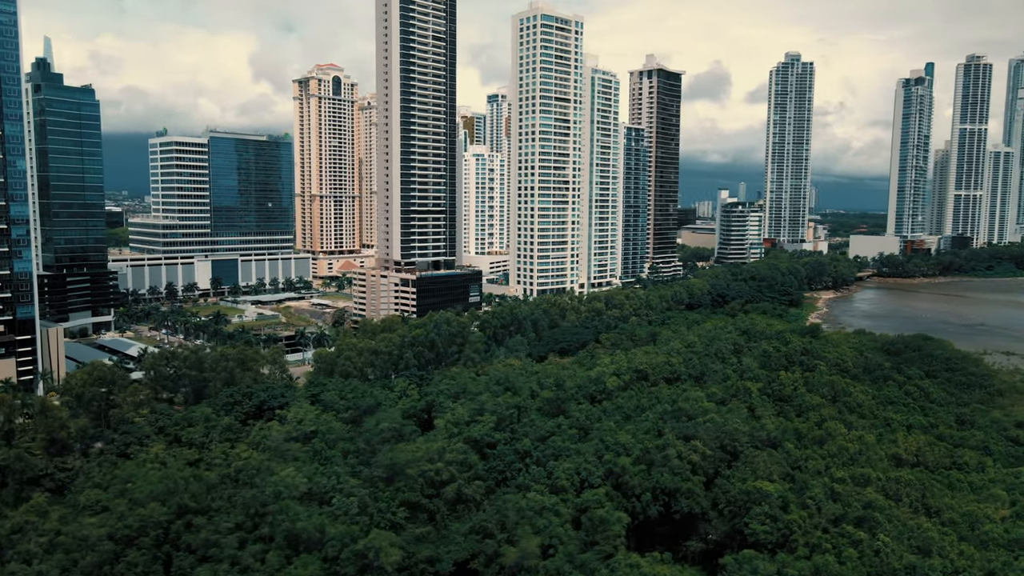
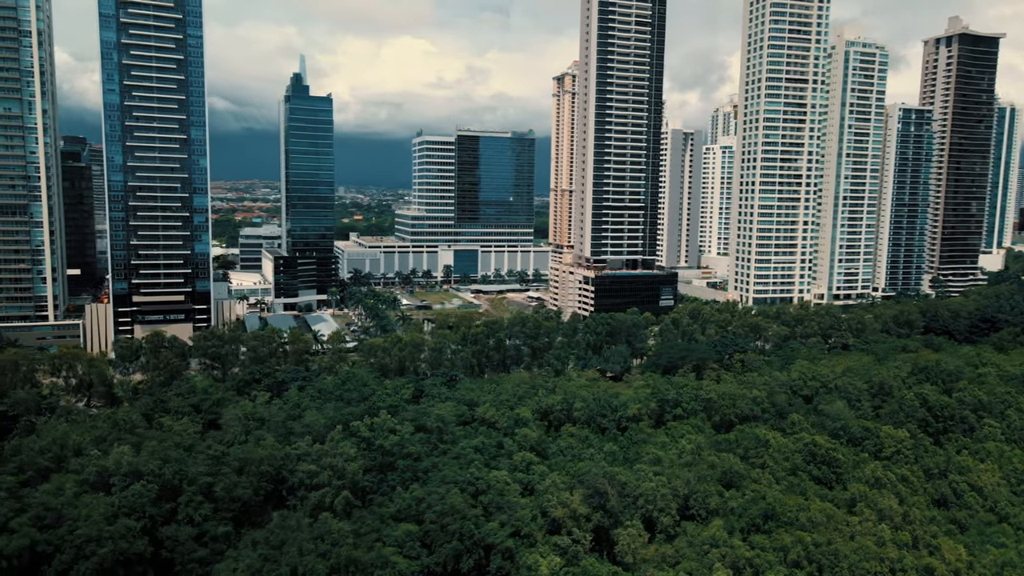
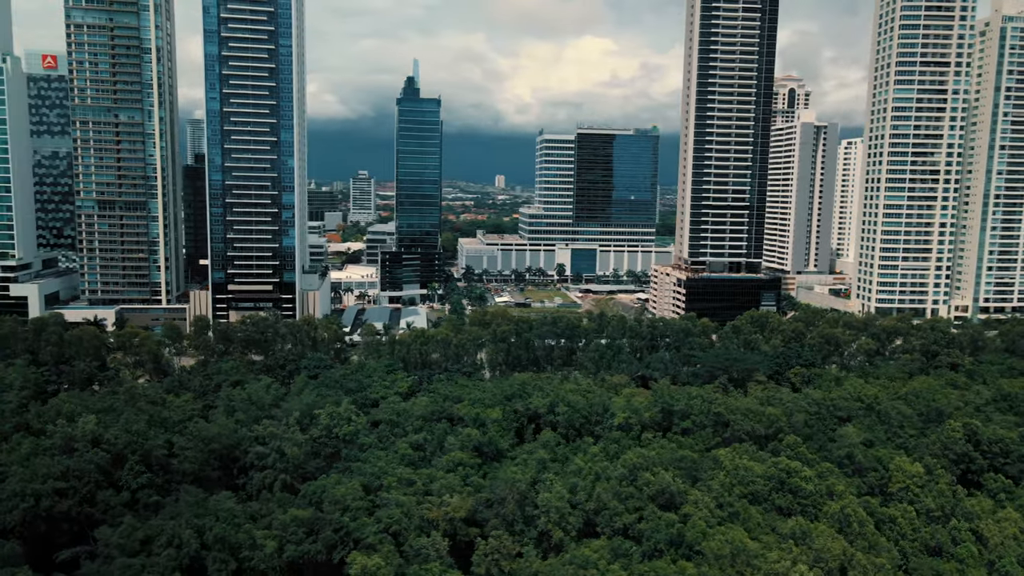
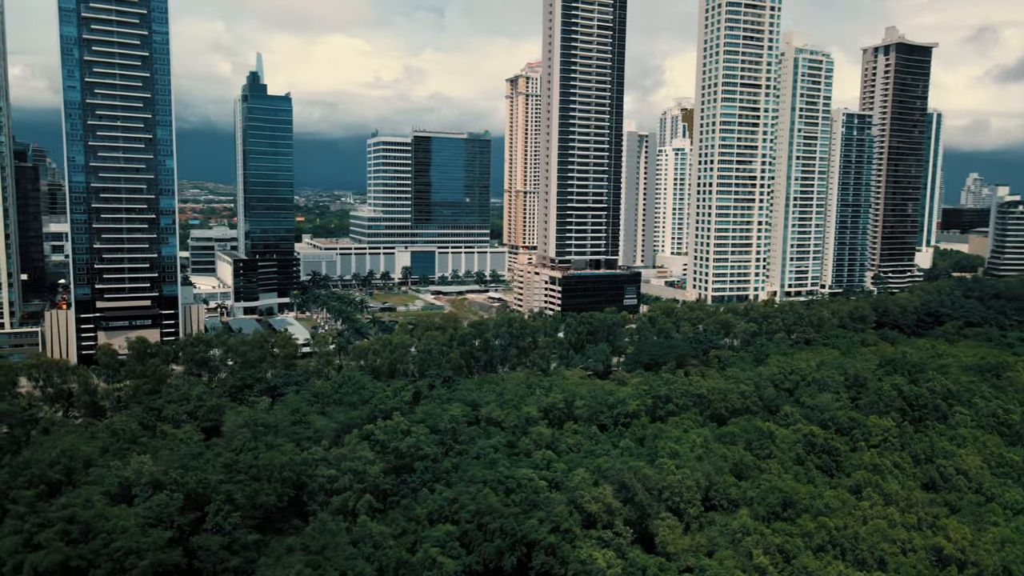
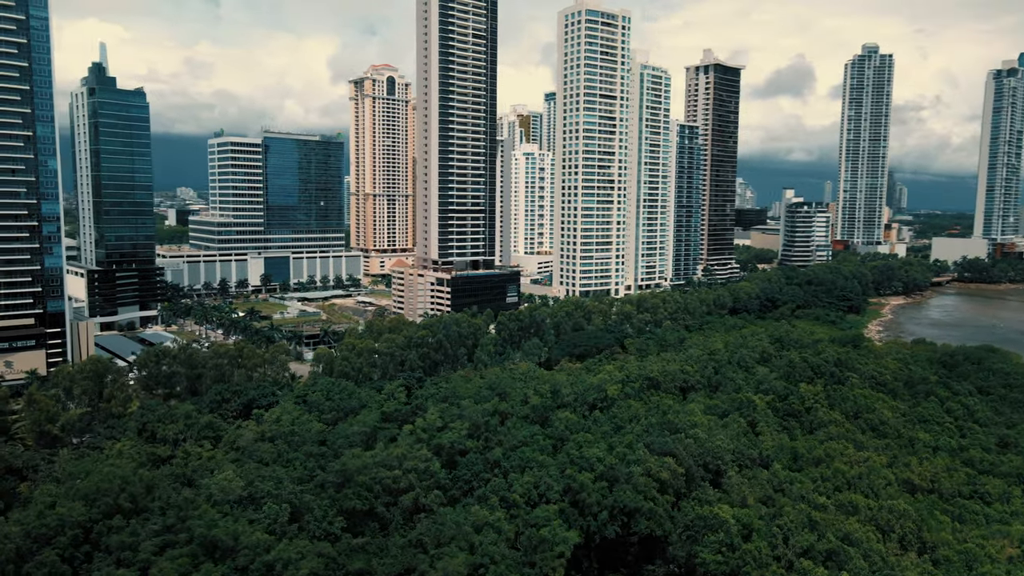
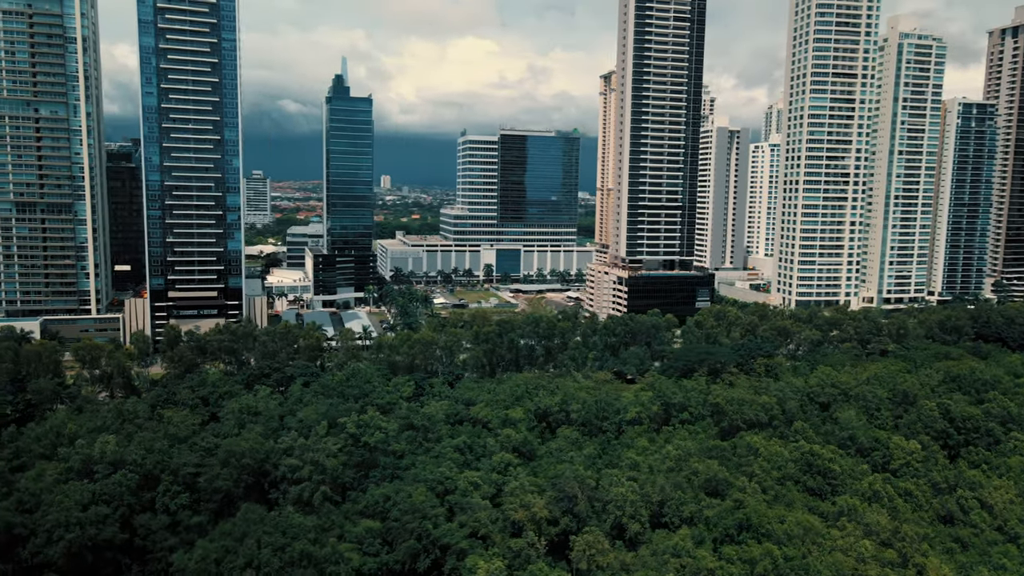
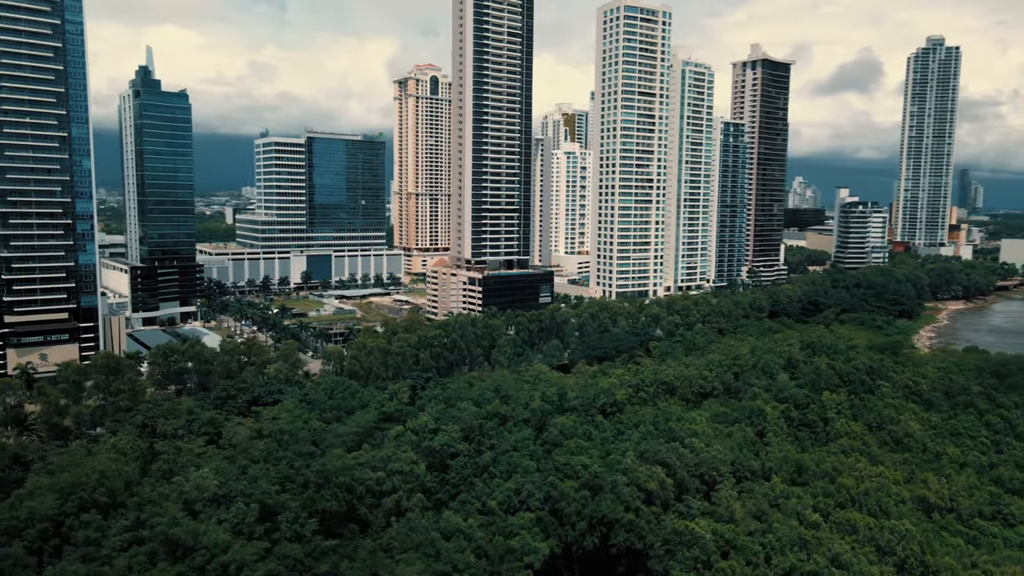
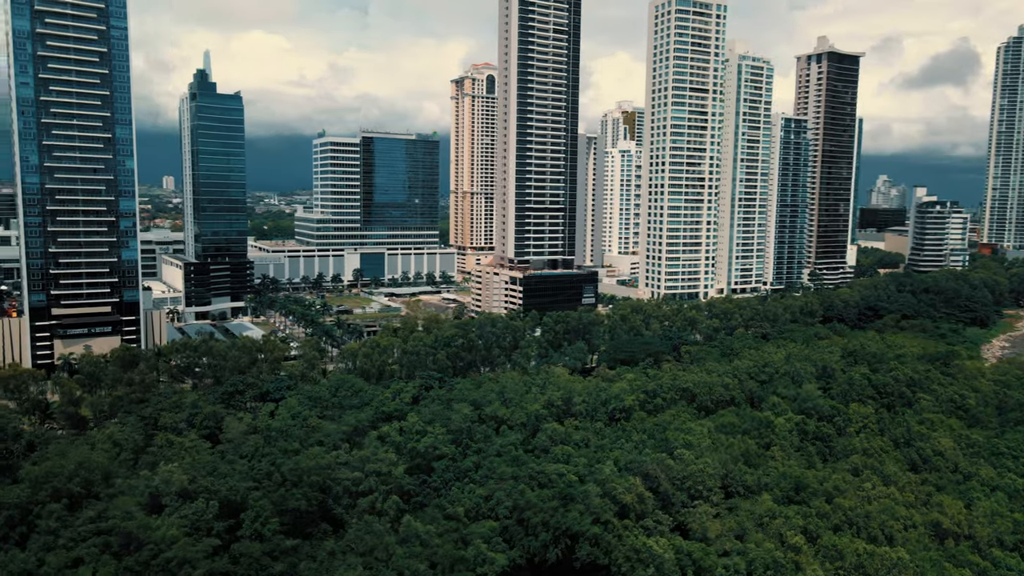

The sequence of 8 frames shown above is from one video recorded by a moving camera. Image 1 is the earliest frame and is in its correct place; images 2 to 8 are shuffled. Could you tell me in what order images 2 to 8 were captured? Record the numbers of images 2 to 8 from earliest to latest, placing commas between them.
5, 7, 8, 4, 2, 6, 3
